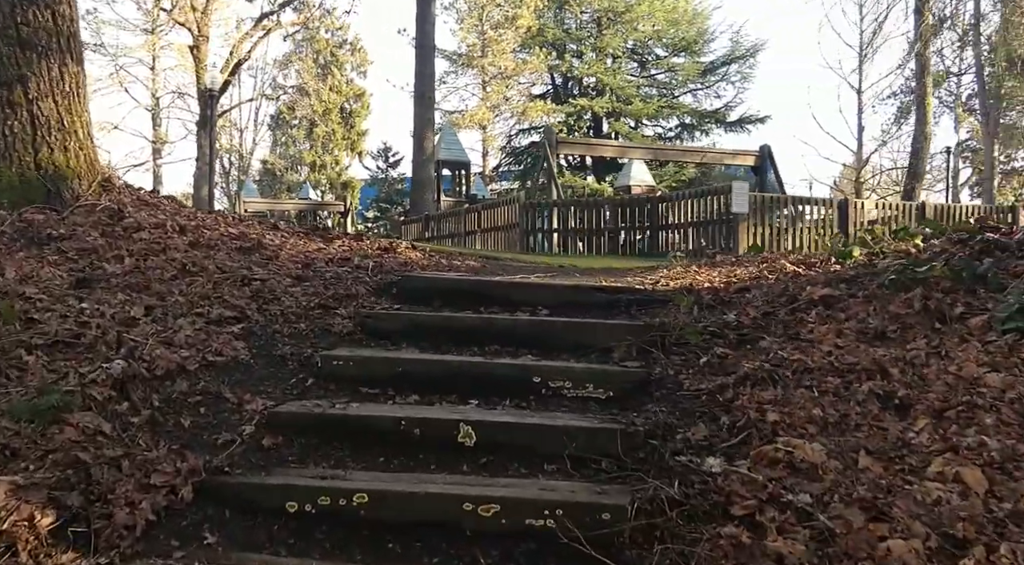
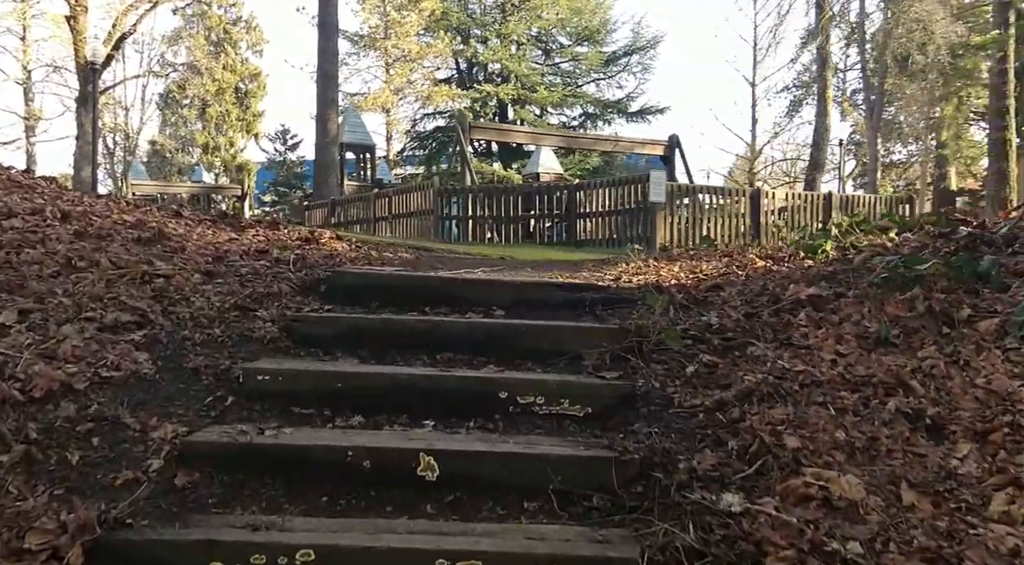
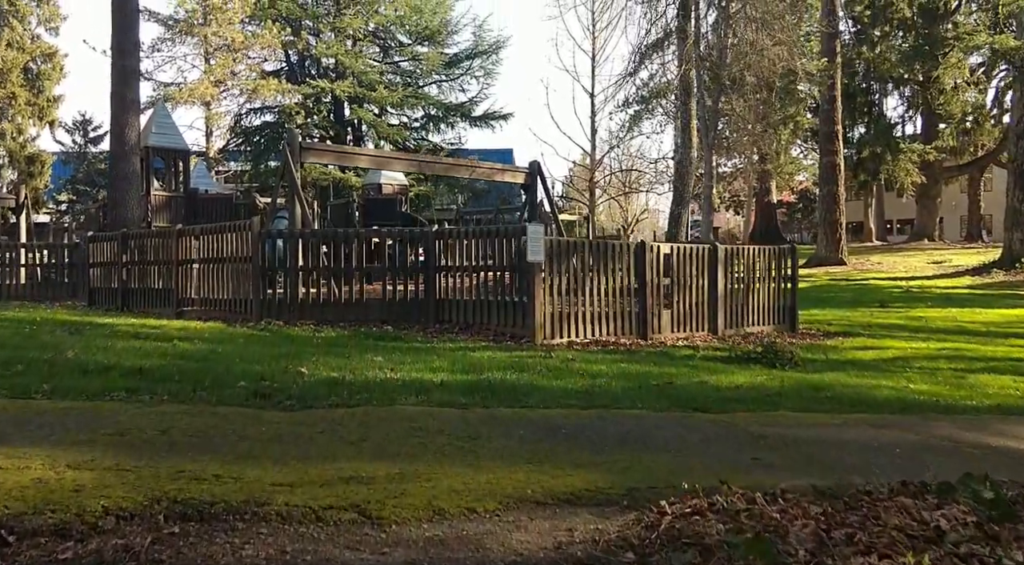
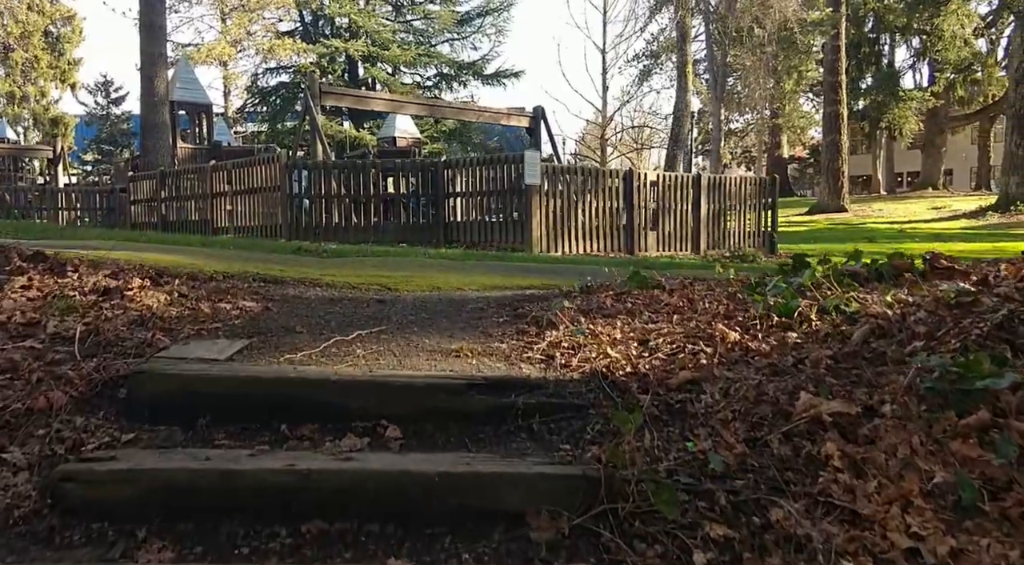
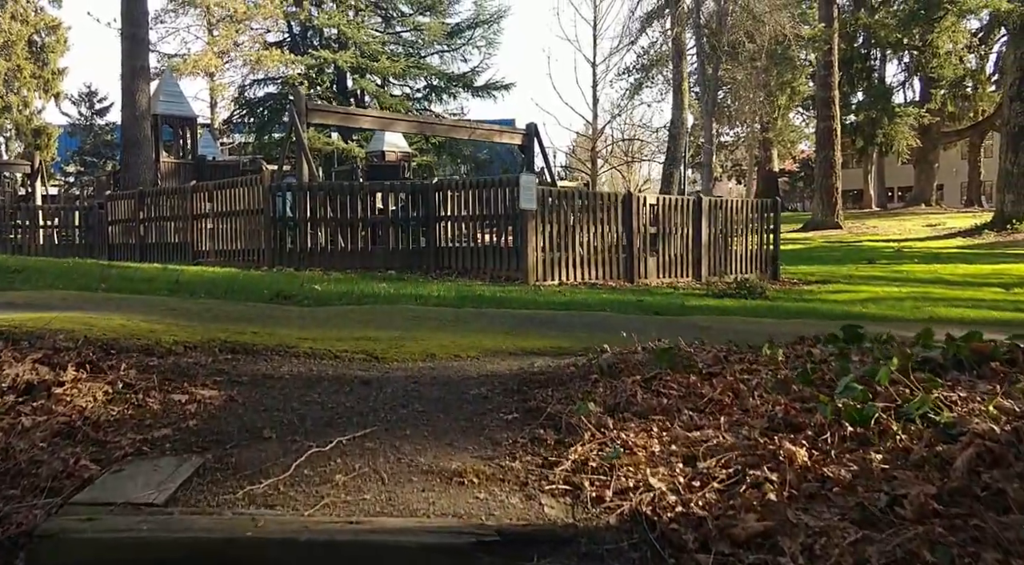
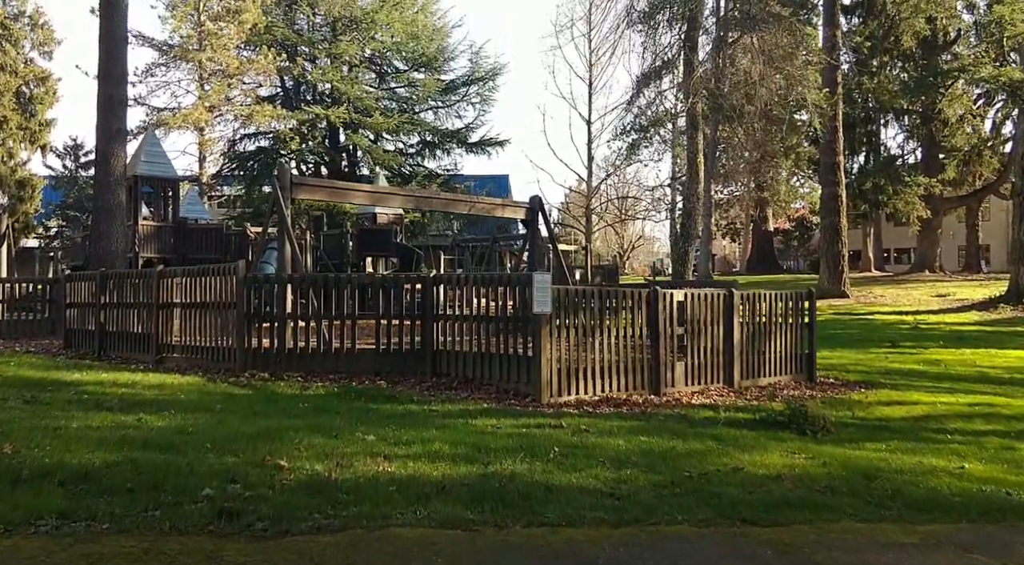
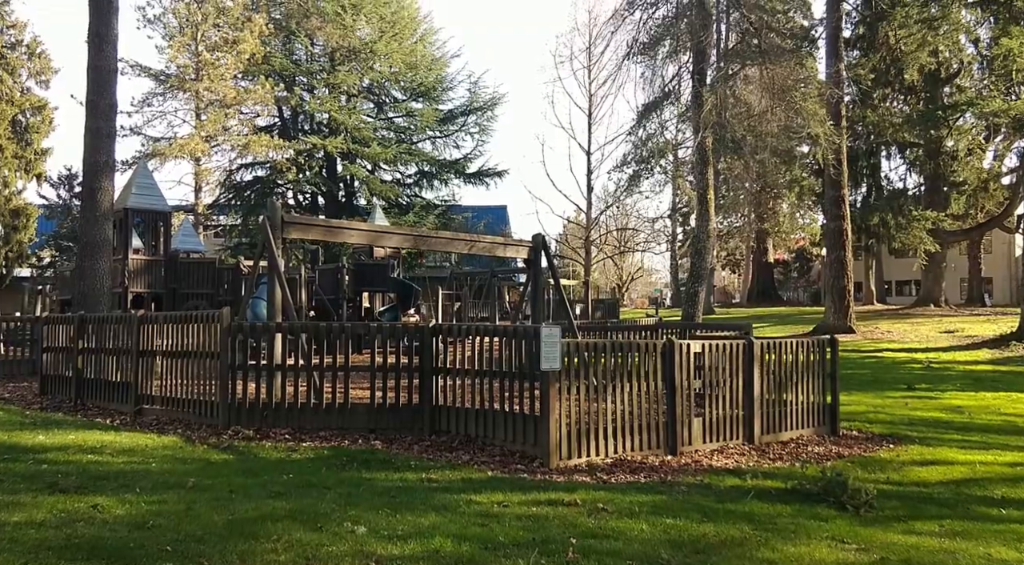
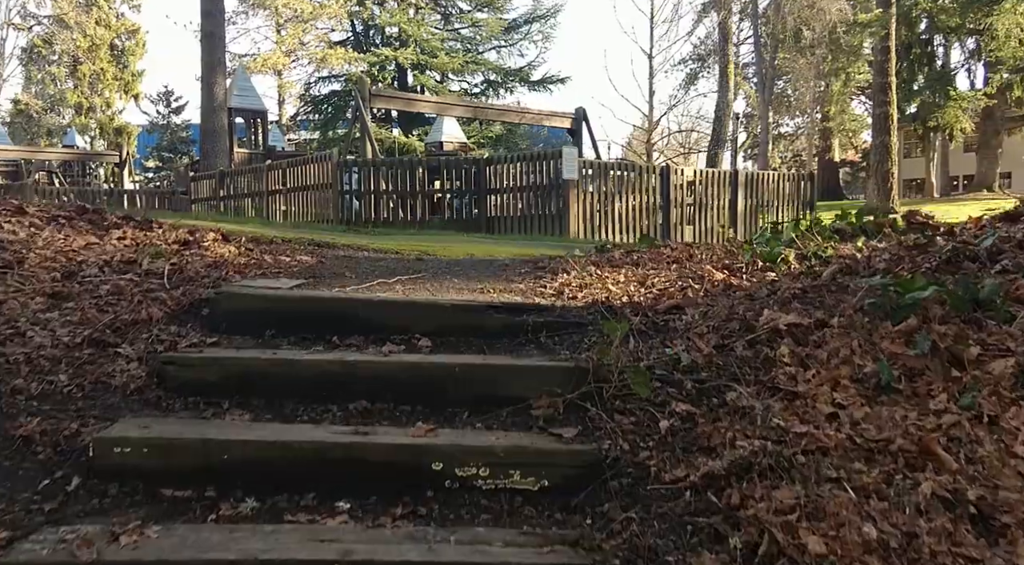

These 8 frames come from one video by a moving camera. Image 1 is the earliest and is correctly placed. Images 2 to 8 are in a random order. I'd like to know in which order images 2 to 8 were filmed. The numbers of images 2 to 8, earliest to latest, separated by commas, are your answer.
2, 8, 4, 5, 3, 6, 7
